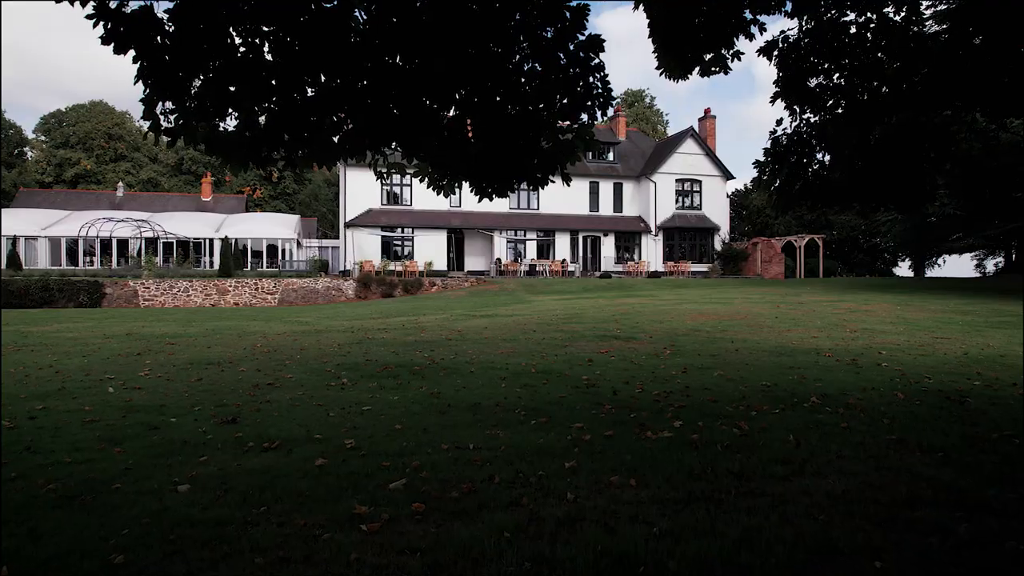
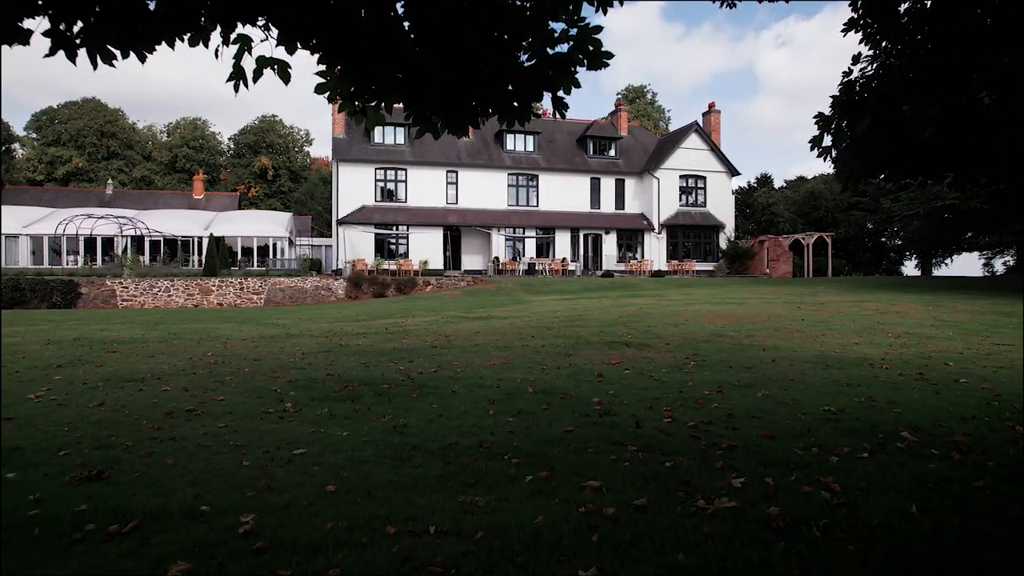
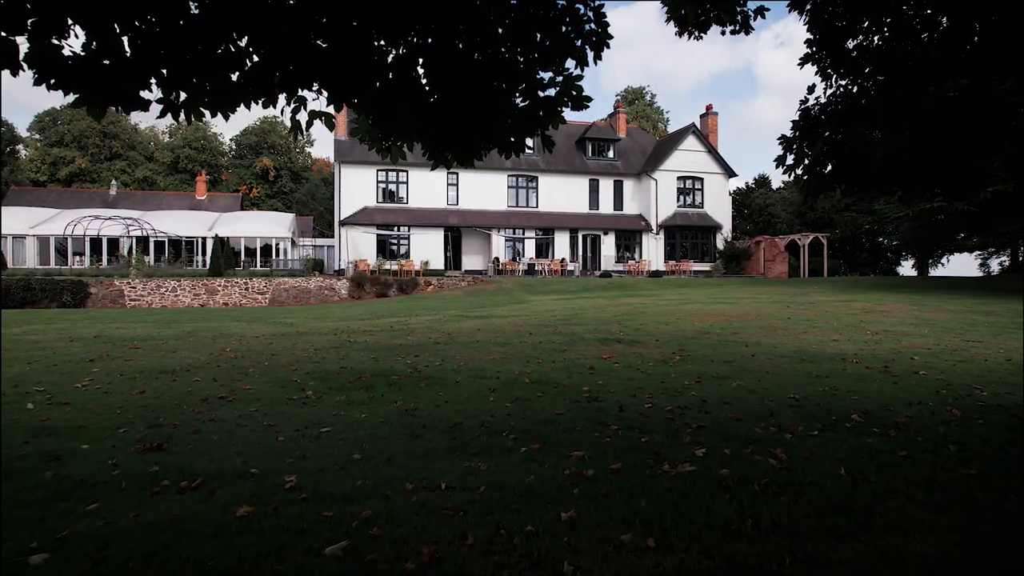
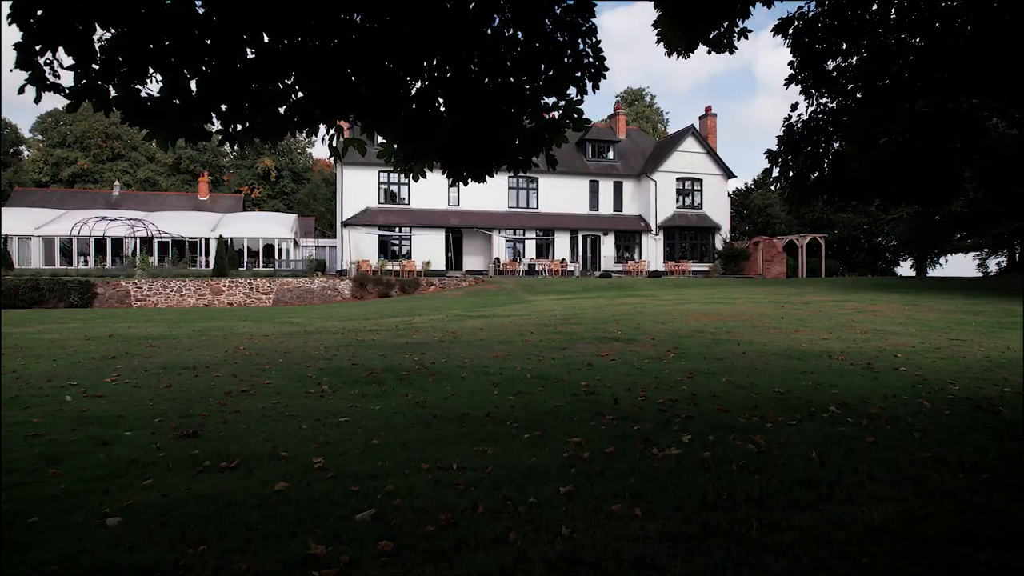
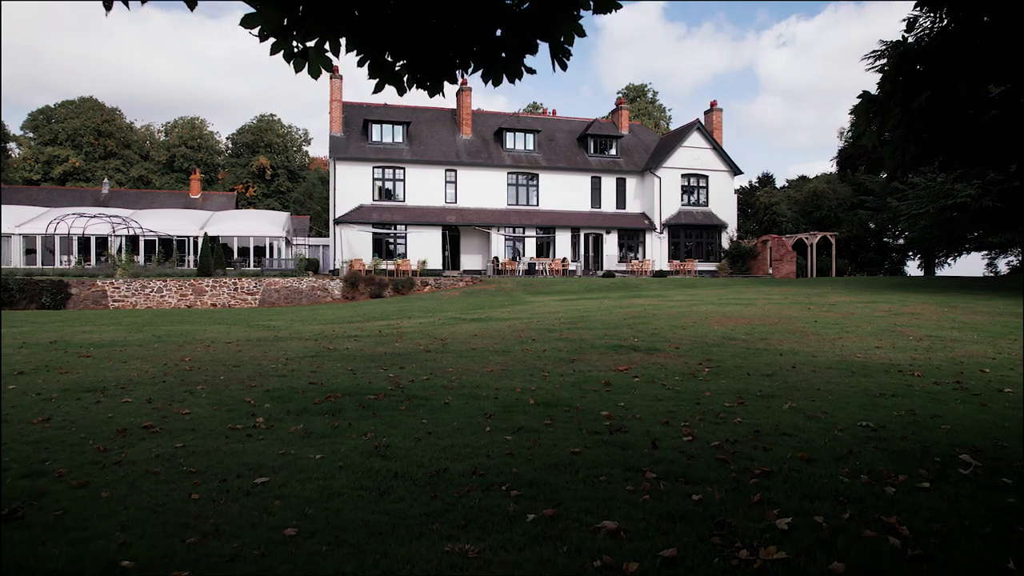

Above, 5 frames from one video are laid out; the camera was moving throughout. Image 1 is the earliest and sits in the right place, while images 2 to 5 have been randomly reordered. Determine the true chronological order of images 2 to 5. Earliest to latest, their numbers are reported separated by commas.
4, 3, 2, 5
